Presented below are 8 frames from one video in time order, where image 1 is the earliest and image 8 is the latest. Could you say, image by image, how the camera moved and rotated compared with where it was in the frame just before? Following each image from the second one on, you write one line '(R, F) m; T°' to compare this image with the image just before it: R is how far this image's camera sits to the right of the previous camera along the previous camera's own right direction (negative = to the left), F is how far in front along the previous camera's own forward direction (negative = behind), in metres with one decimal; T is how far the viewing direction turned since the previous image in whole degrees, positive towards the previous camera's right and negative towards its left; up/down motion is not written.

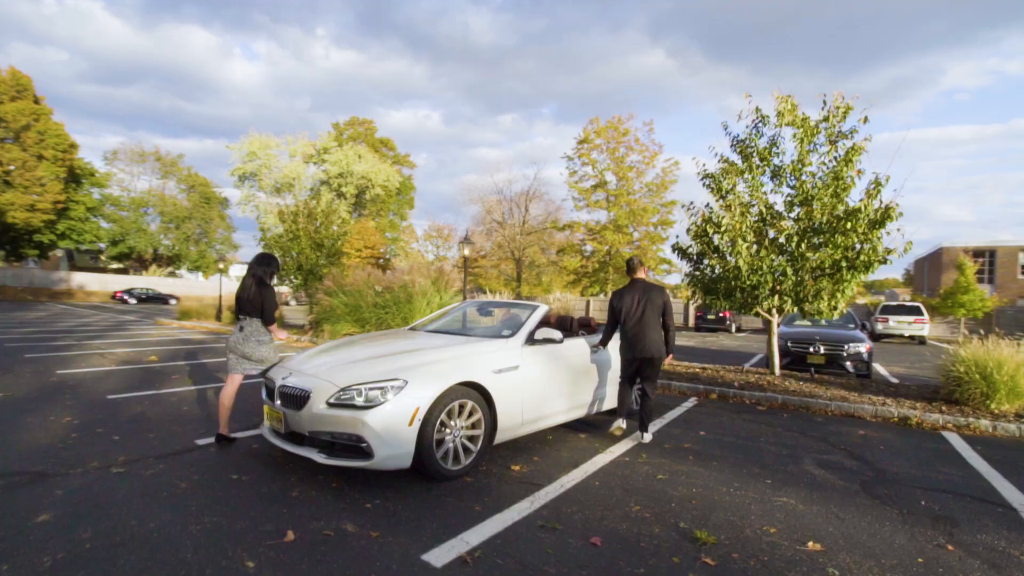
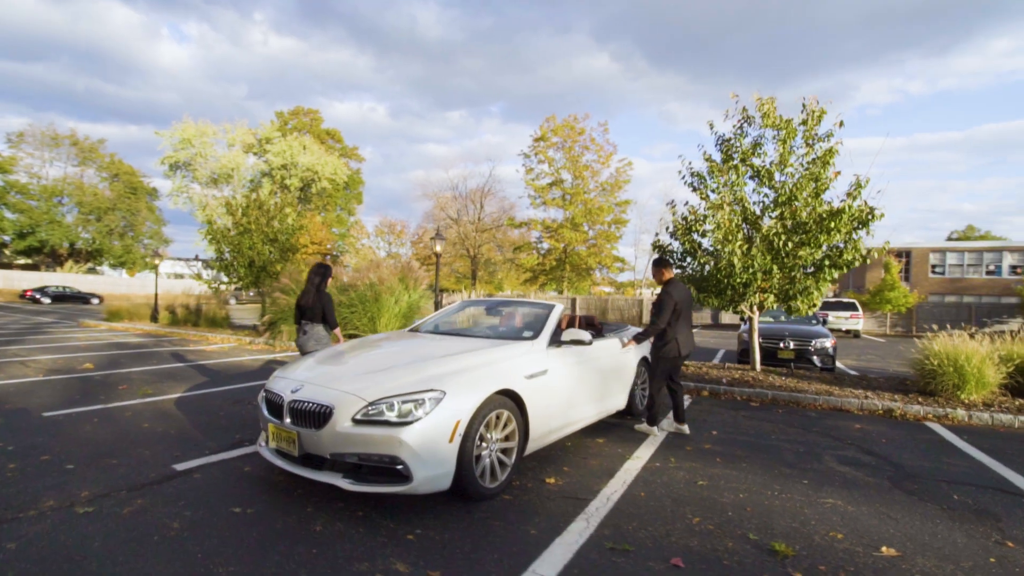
(-0.8, +0.5) m; +6°
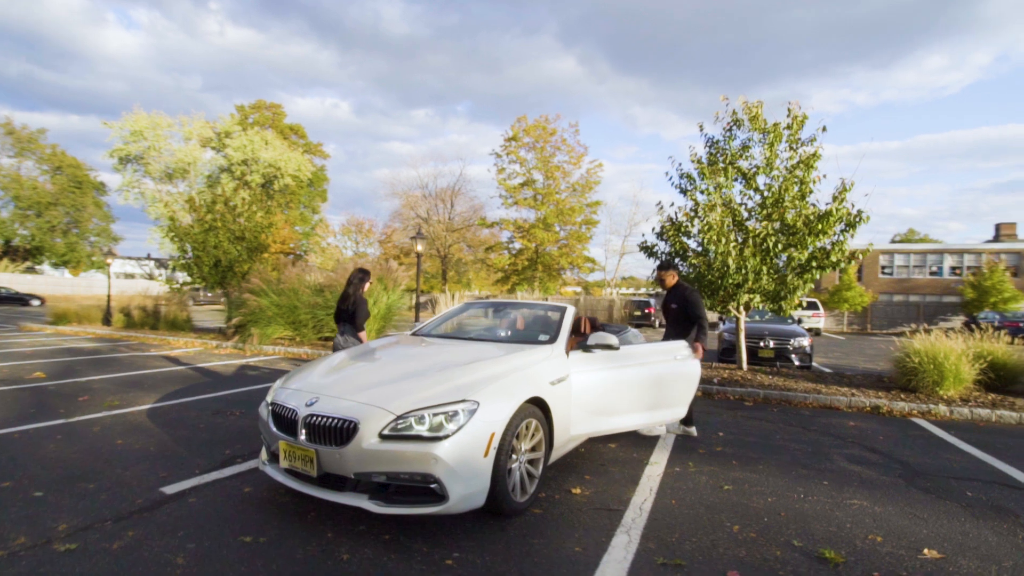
(-0.5, +0.2) m; +4°
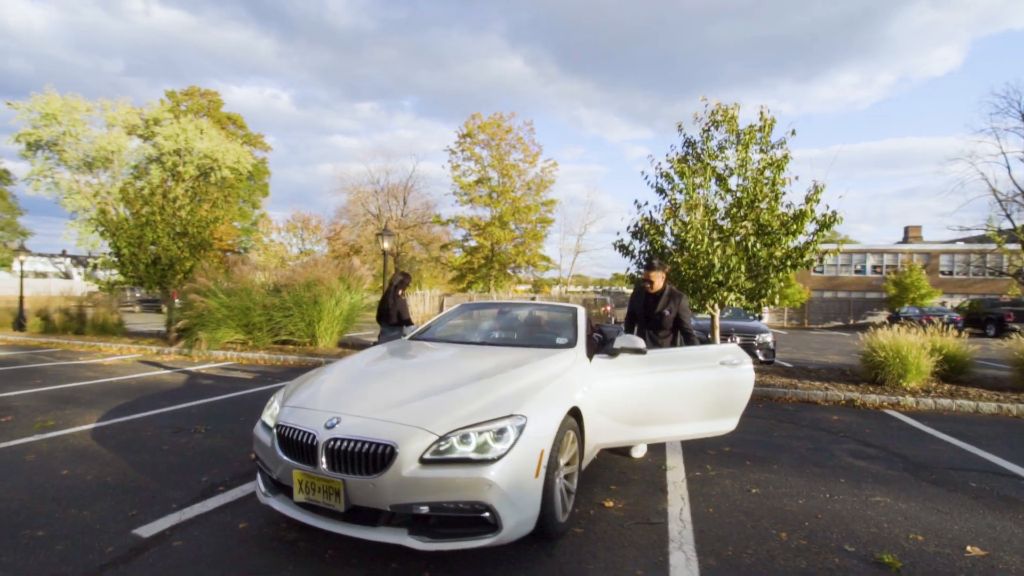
(-0.6, +0.4) m; +6°
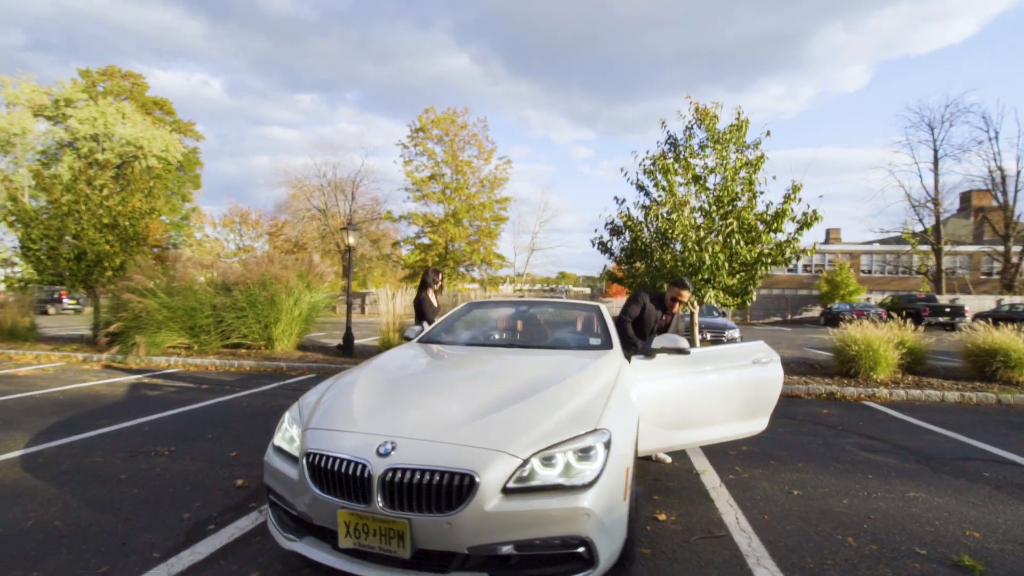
(-0.7, +0.5) m; +6°
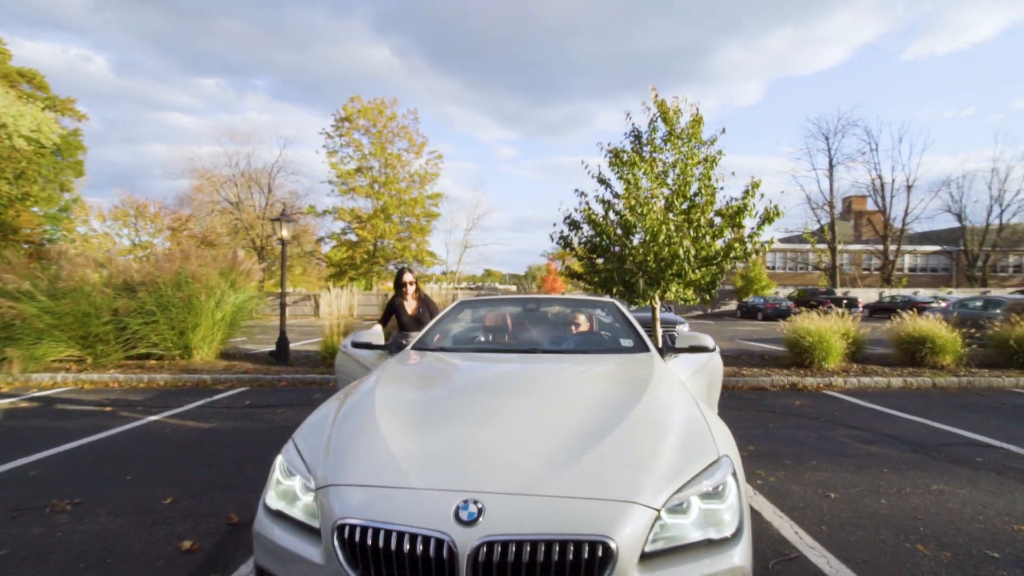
(-0.7, +0.7) m; +9°
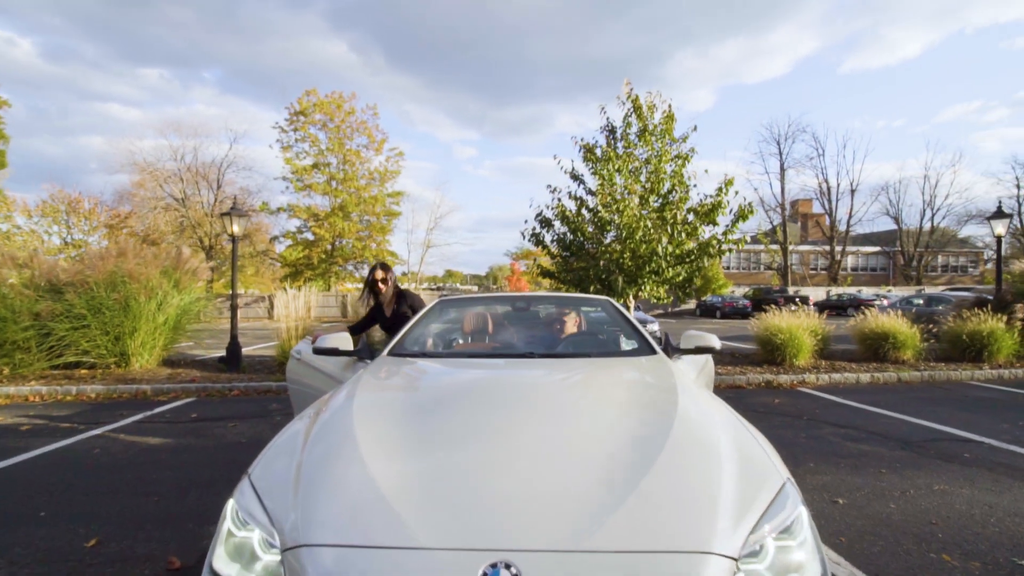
(-0.2, +0.4) m; +5°
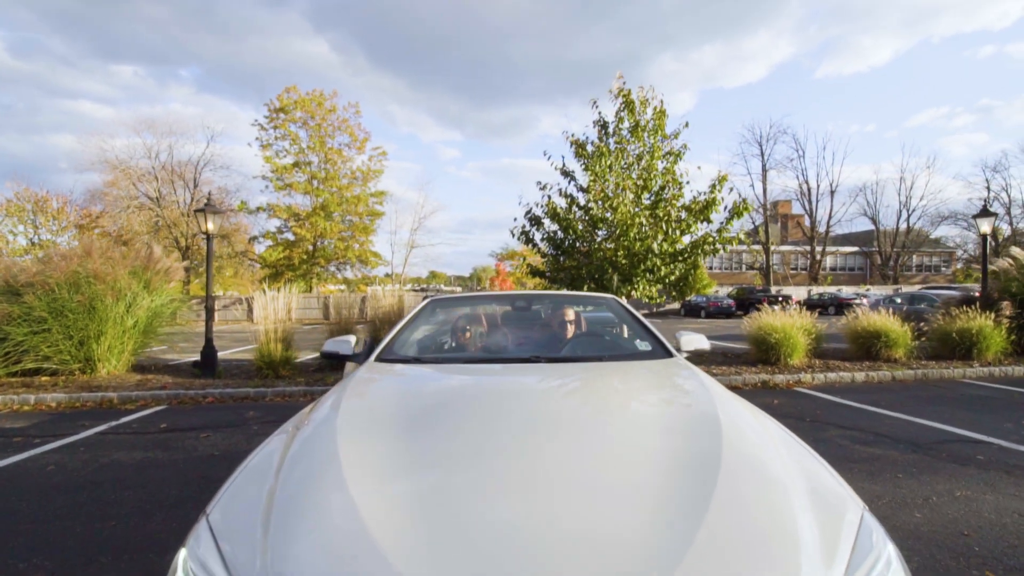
(-0.1, +0.3) m; +2°
